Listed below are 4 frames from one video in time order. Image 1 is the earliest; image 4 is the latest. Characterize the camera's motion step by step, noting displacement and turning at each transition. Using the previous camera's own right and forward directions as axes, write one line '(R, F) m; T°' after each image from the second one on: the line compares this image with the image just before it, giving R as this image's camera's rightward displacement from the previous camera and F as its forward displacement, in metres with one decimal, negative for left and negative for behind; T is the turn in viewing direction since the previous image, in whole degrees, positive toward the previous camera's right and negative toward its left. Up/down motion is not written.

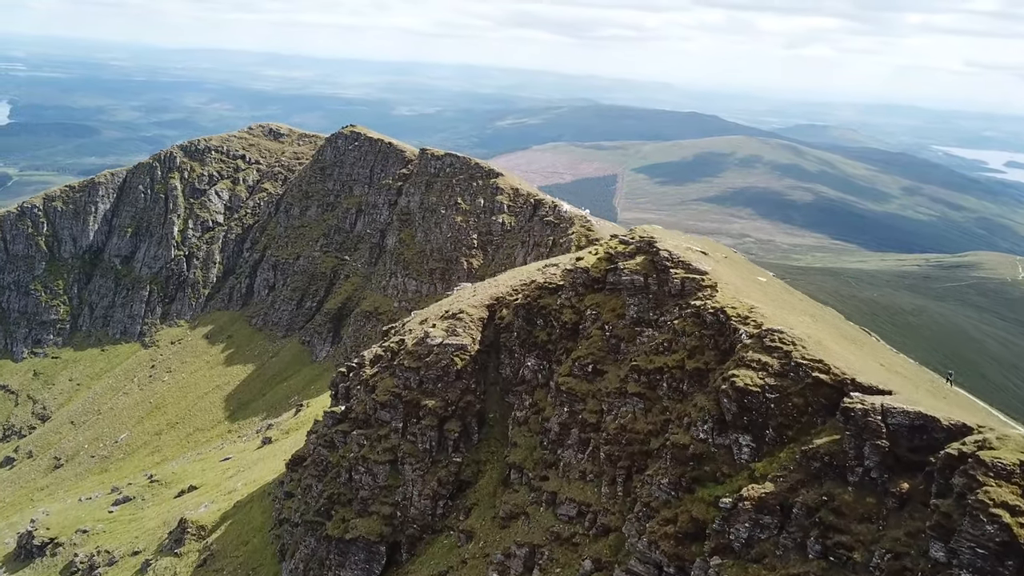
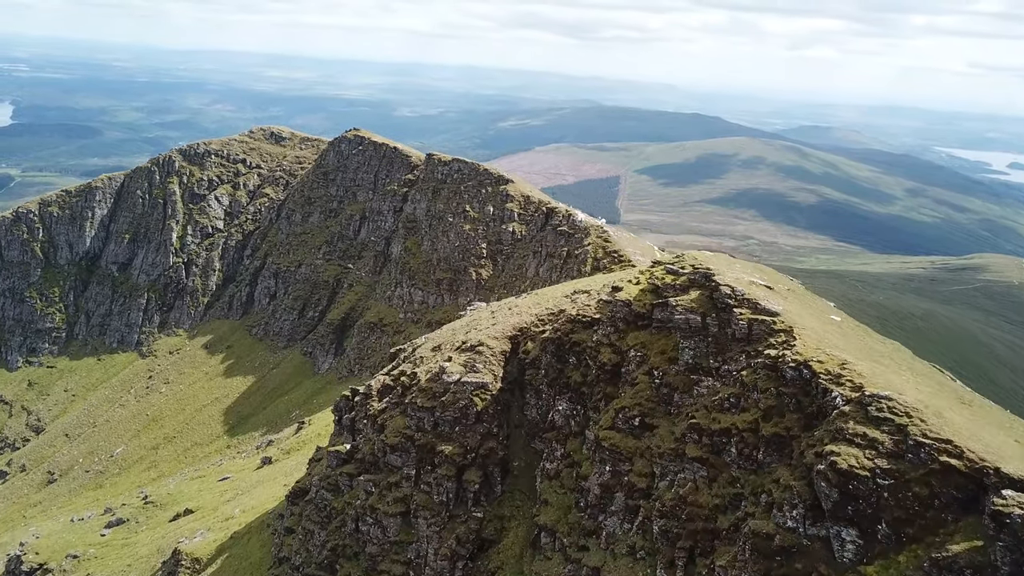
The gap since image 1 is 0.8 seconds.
(-2.2, +6.7) m; 0°
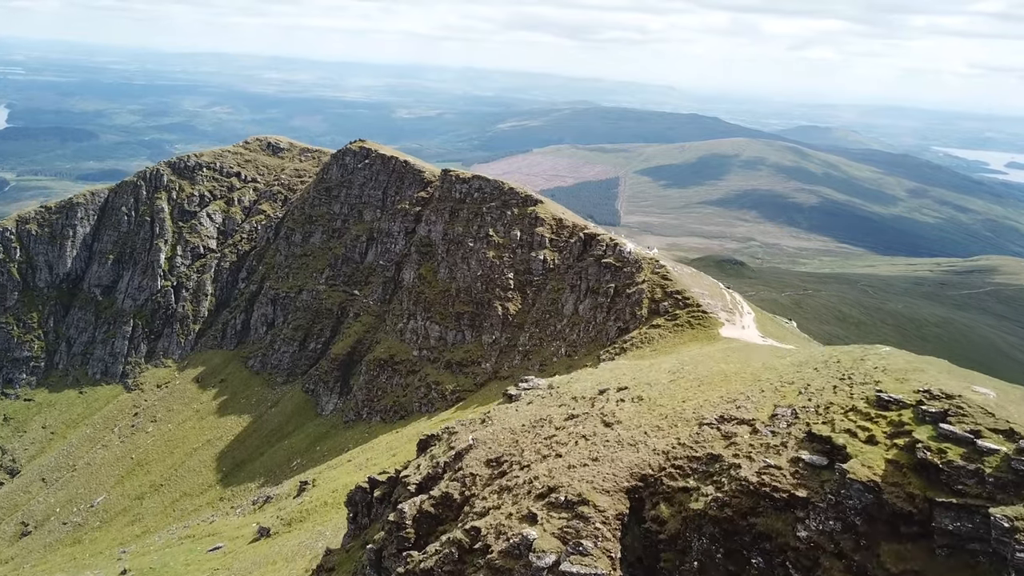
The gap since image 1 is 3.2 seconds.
(-7.4, +19.1) m; 0°
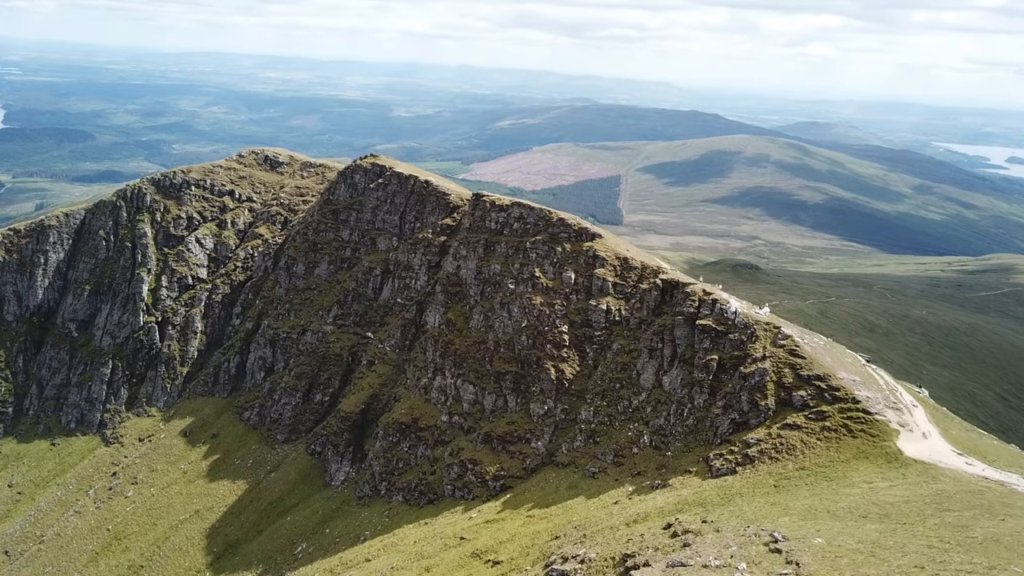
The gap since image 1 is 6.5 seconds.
(-10.1, +26.3) m; 0°
